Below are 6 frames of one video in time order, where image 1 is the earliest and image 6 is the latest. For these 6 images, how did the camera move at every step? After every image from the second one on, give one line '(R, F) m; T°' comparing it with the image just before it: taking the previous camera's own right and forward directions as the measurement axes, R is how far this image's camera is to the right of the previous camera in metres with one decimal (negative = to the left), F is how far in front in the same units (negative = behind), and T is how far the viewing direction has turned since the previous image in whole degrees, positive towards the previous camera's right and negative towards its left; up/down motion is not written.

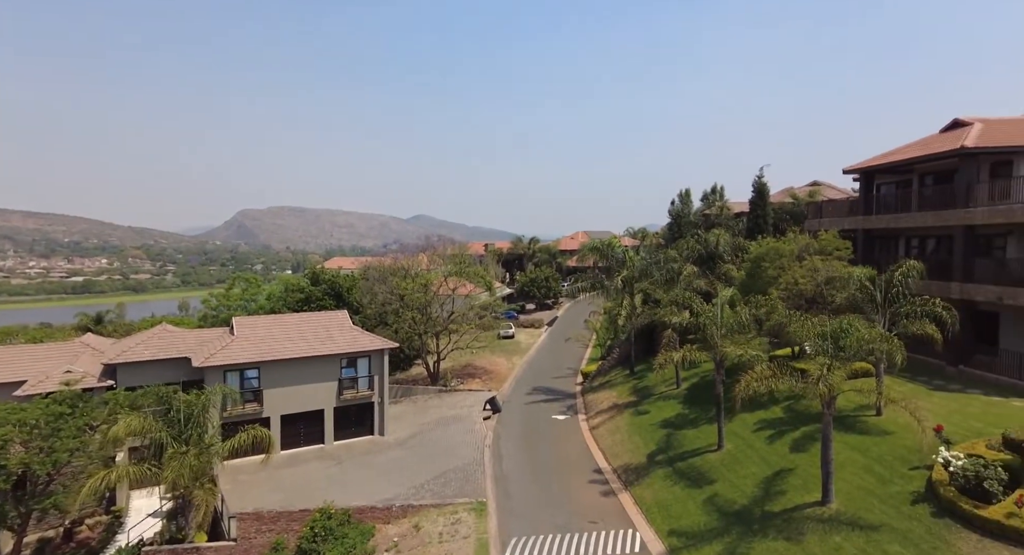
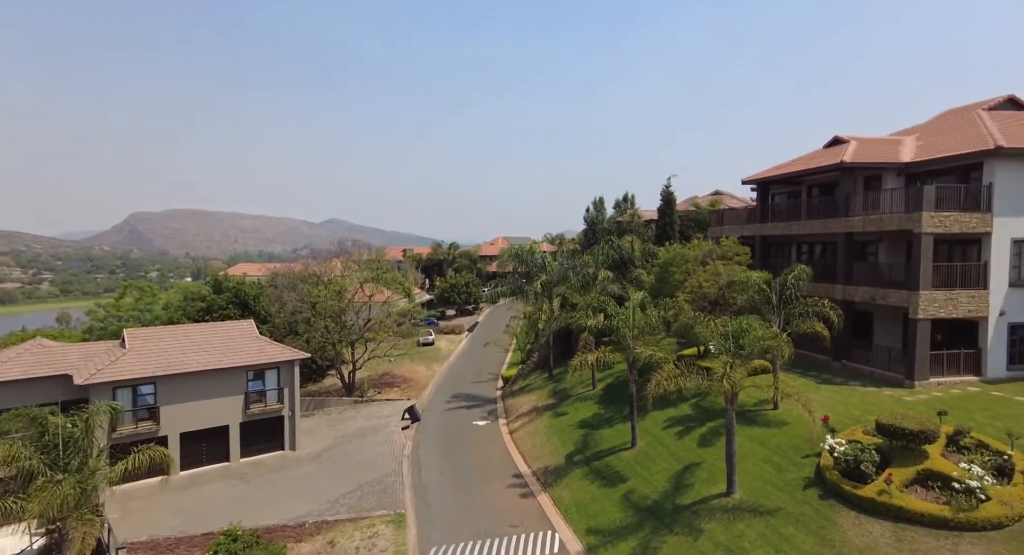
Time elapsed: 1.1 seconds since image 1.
(-0.5, 0.0) m; +9°
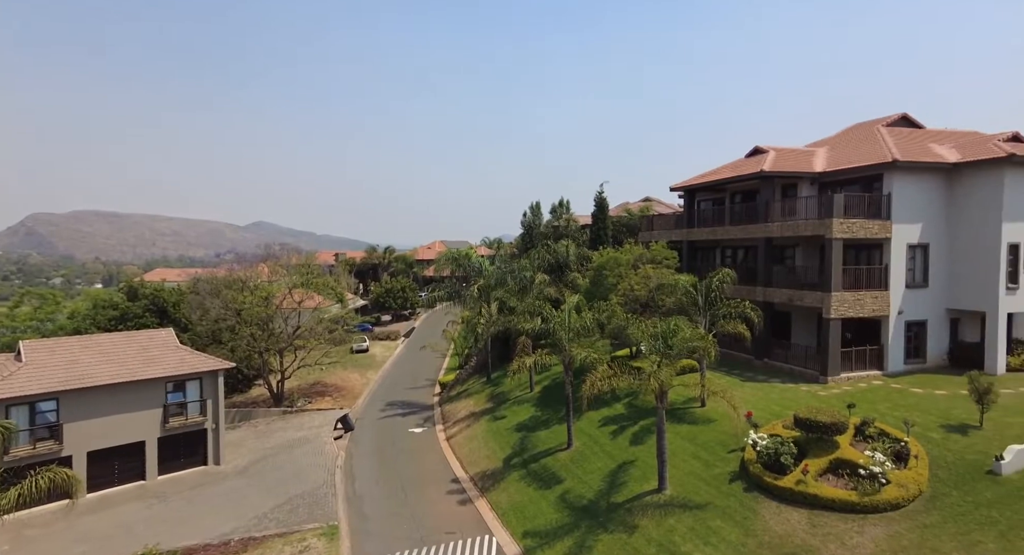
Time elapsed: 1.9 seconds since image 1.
(-0.3, 0.0) m; +7°
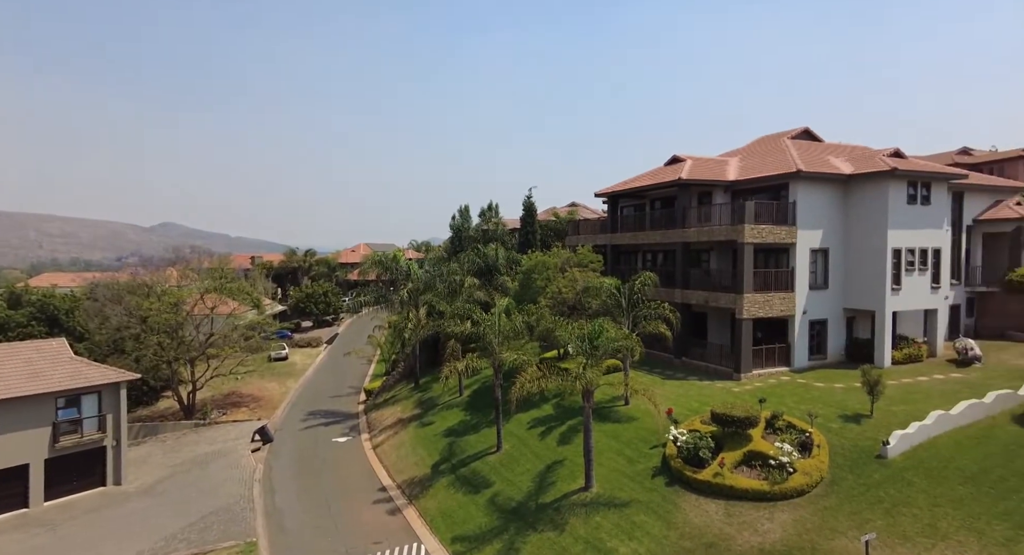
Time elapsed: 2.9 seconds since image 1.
(-0.4, 0.0) m; +8°
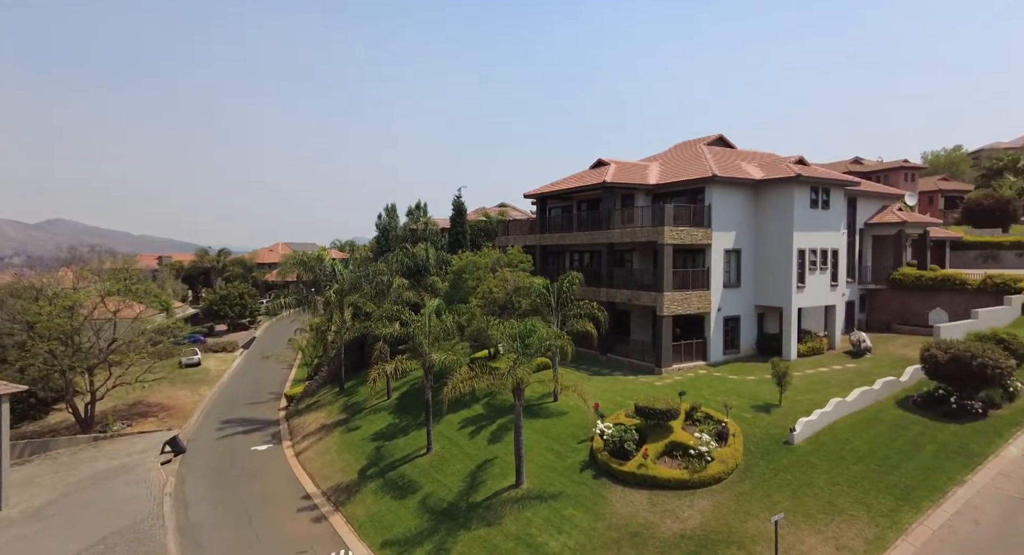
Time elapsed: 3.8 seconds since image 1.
(-0.8, 0.0) m; +8°
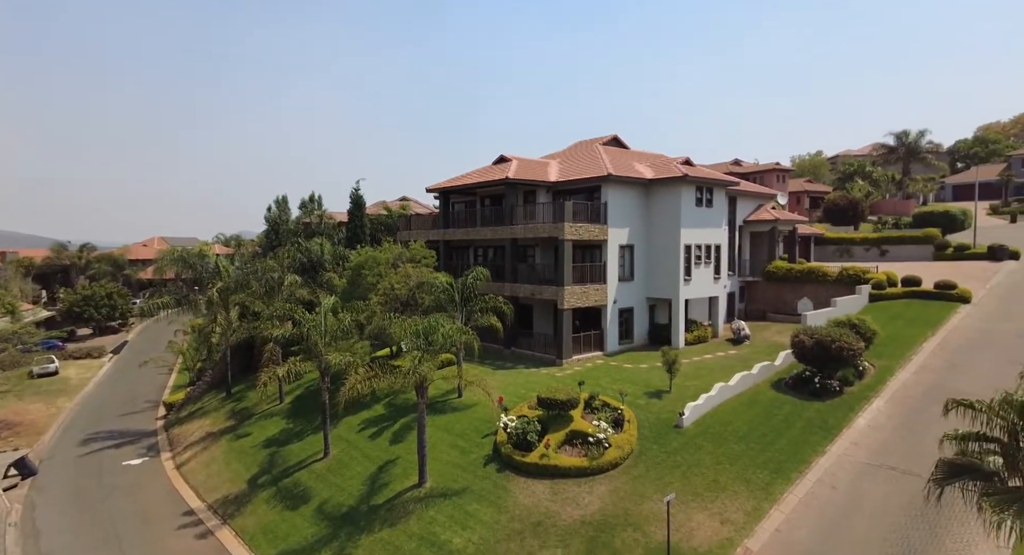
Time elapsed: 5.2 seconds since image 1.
(-0.5, +0.2) m; +10°
